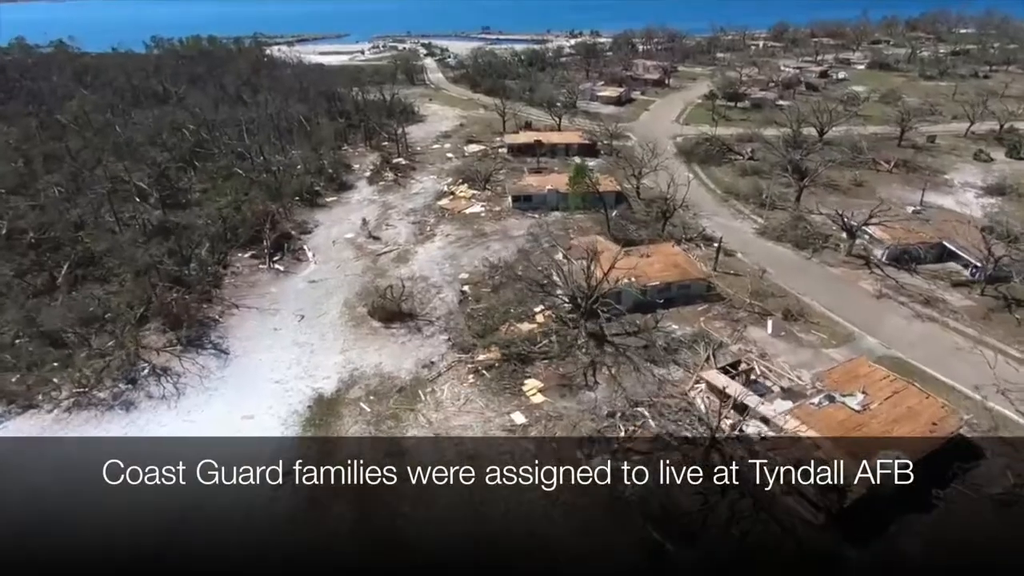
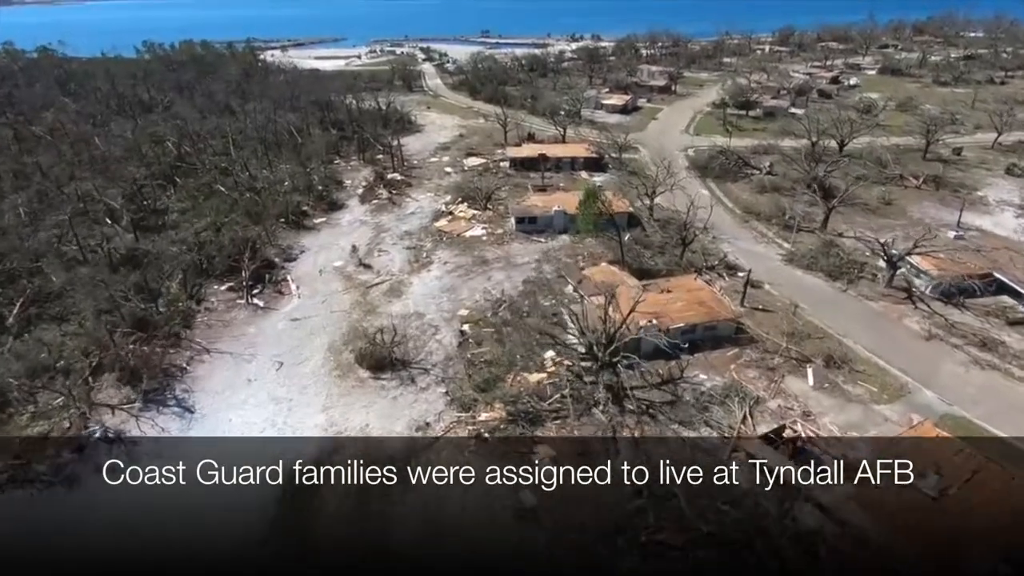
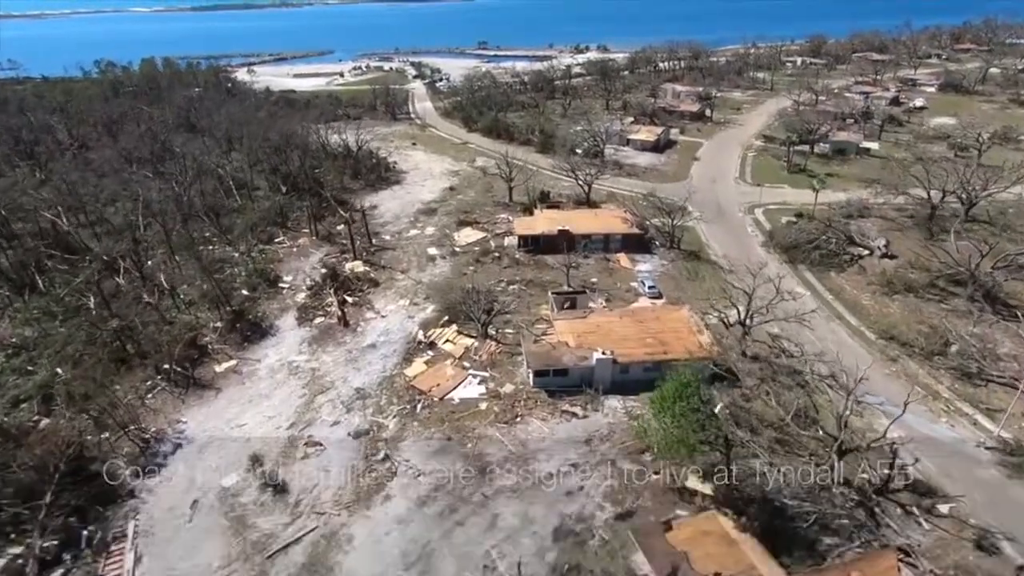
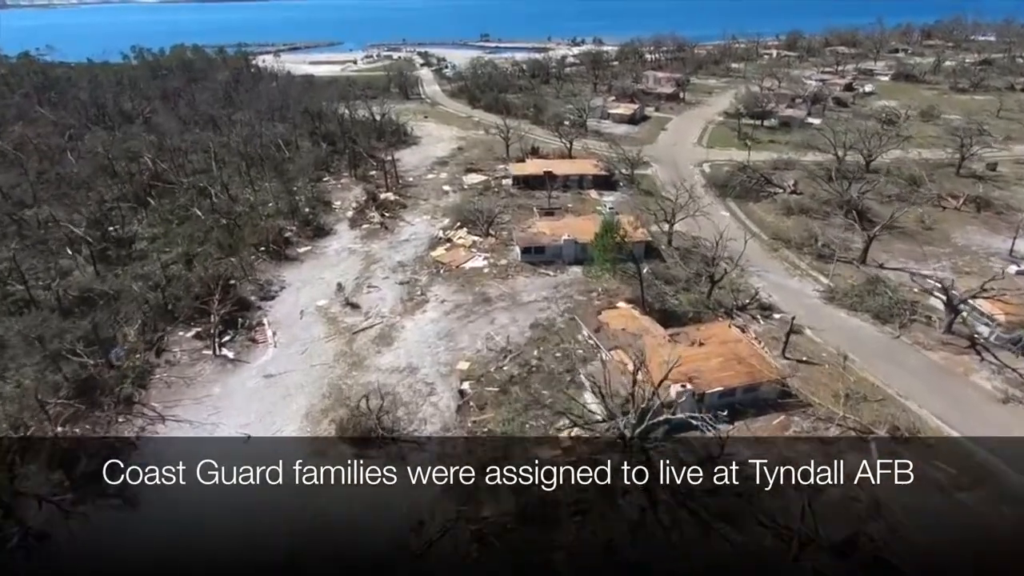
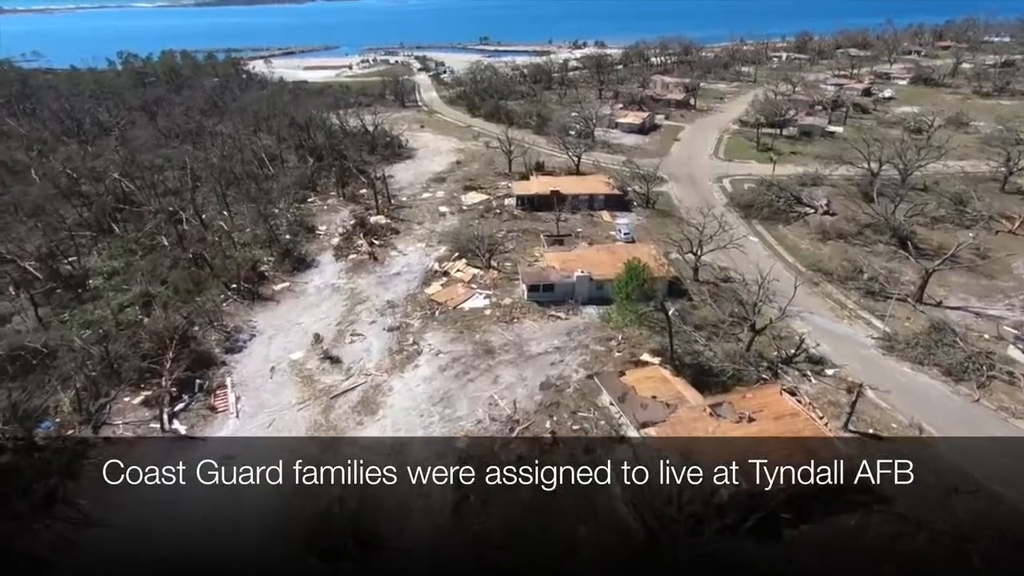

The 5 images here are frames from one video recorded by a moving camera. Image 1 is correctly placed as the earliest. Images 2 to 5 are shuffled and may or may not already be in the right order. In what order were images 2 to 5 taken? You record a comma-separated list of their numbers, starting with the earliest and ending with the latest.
2, 4, 5, 3
